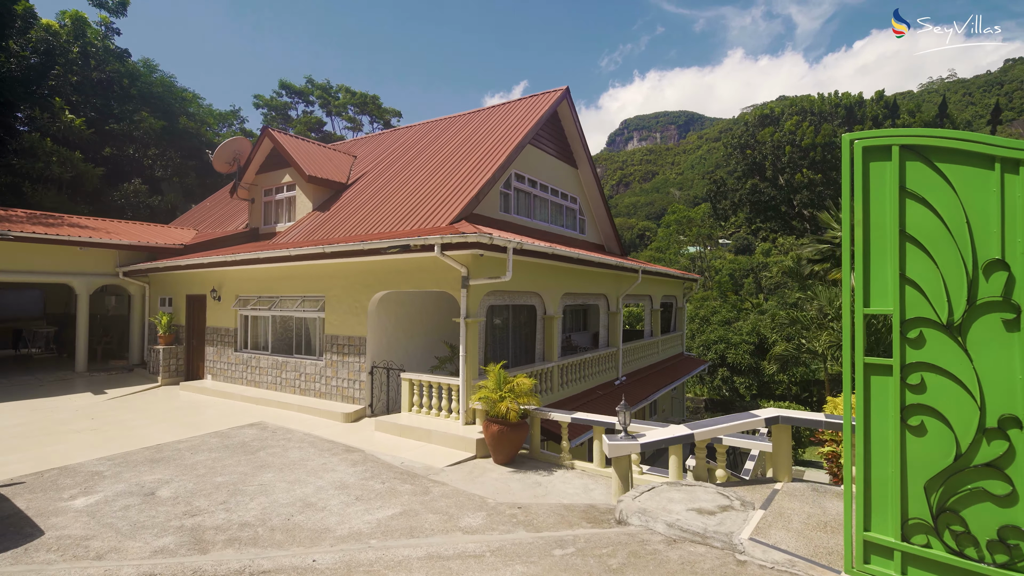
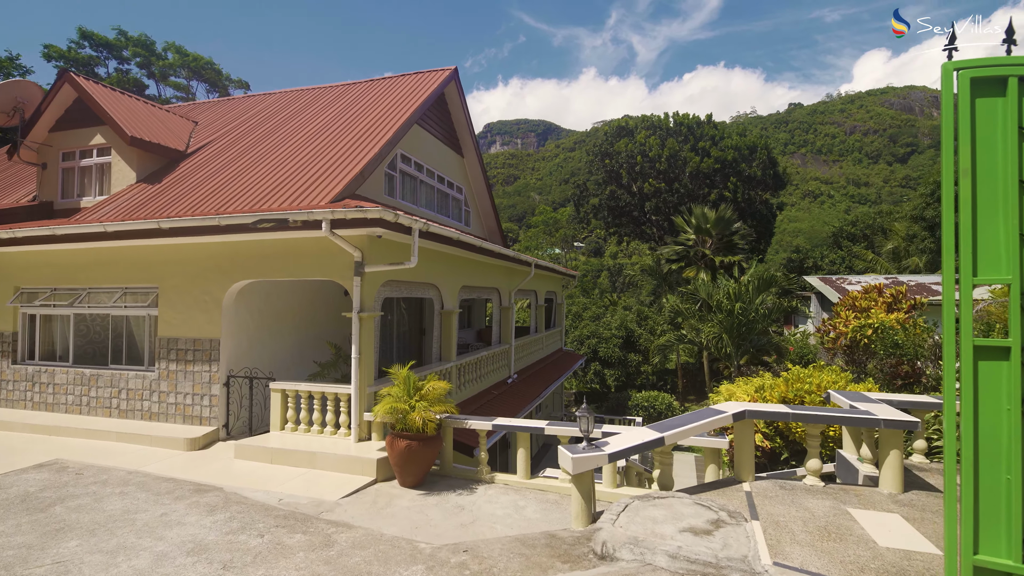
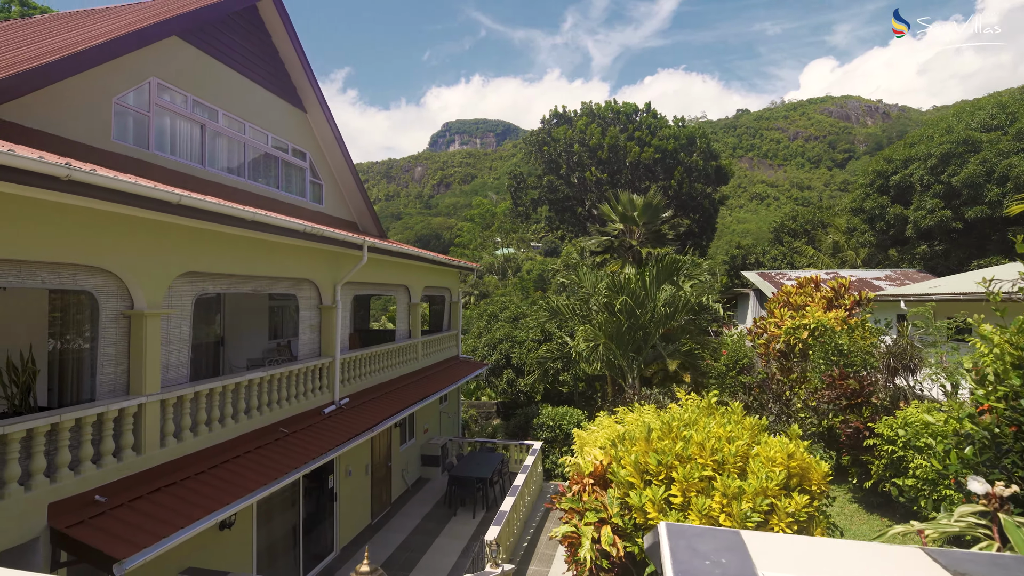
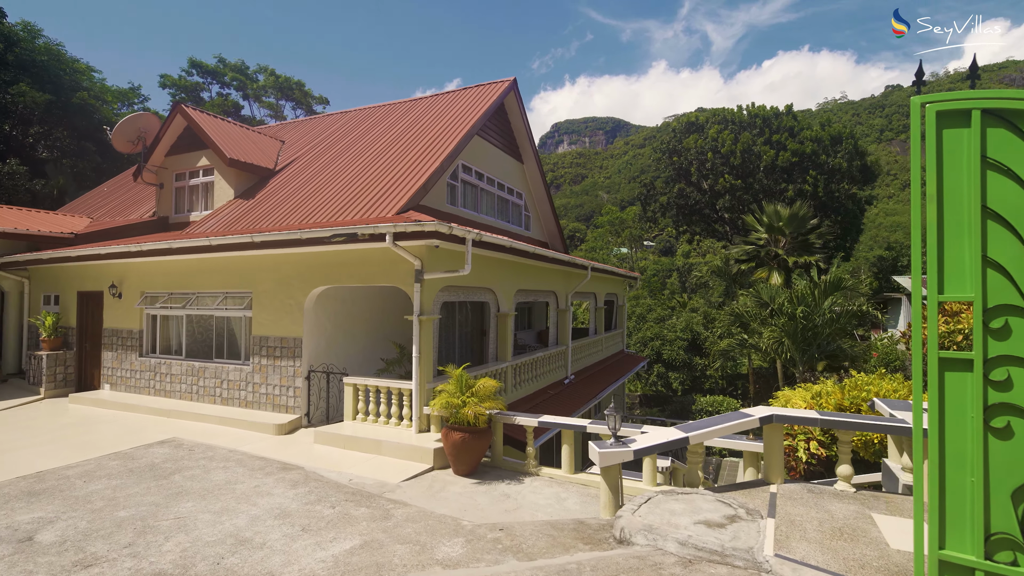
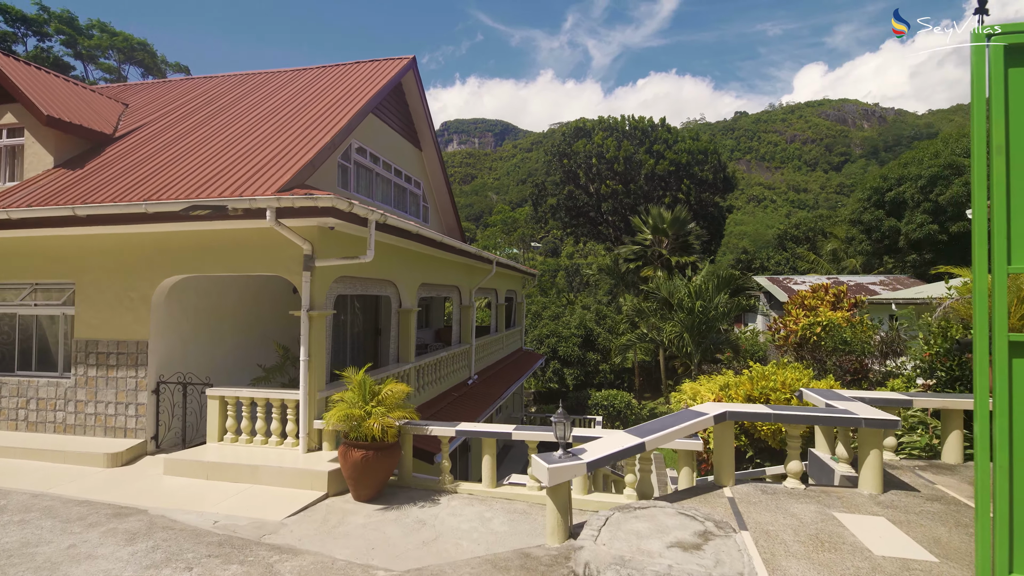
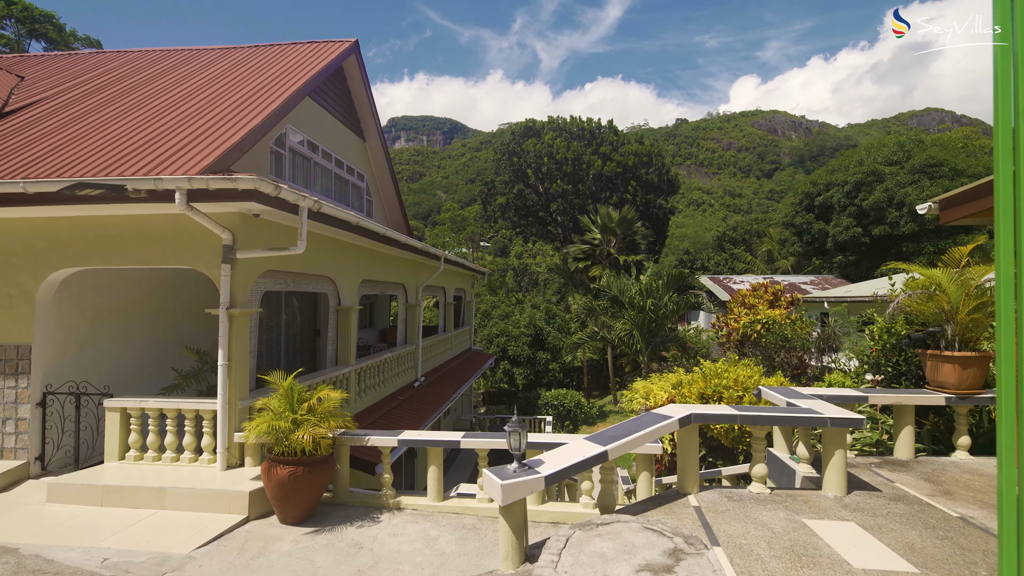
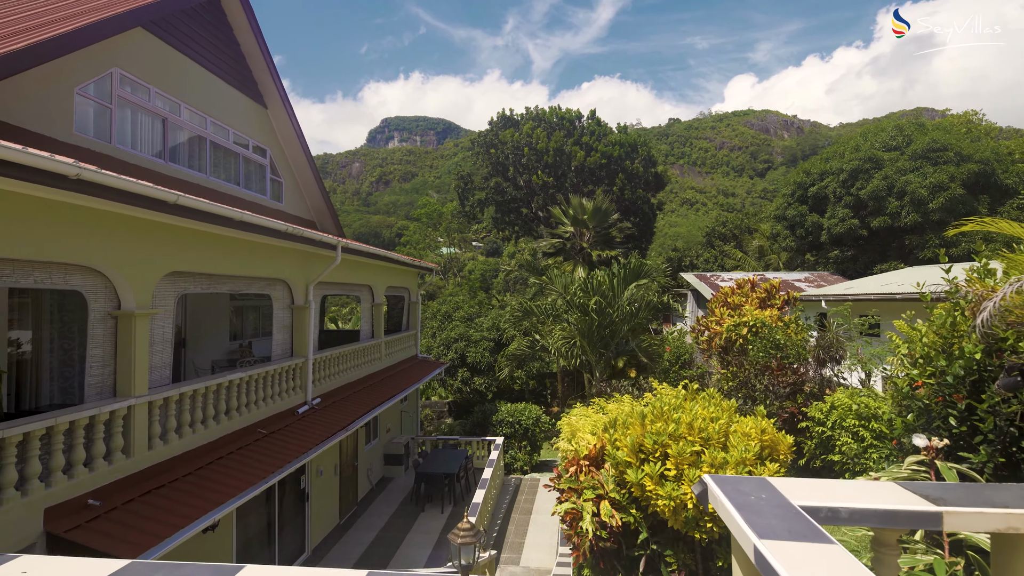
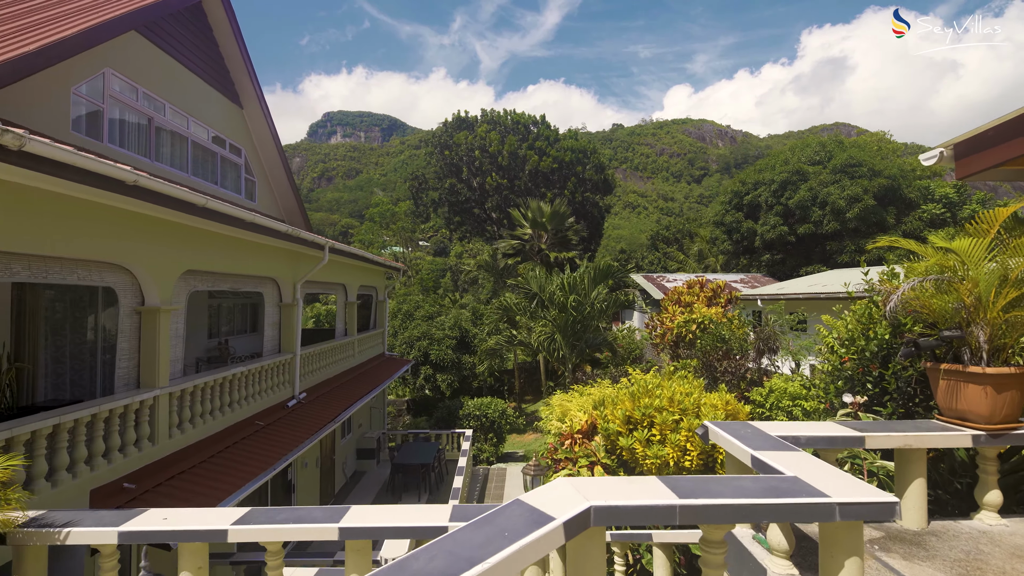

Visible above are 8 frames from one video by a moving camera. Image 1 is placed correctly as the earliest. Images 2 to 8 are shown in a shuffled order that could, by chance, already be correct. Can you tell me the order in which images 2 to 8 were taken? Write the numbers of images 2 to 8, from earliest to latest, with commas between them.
4, 2, 5, 6, 8, 7, 3
